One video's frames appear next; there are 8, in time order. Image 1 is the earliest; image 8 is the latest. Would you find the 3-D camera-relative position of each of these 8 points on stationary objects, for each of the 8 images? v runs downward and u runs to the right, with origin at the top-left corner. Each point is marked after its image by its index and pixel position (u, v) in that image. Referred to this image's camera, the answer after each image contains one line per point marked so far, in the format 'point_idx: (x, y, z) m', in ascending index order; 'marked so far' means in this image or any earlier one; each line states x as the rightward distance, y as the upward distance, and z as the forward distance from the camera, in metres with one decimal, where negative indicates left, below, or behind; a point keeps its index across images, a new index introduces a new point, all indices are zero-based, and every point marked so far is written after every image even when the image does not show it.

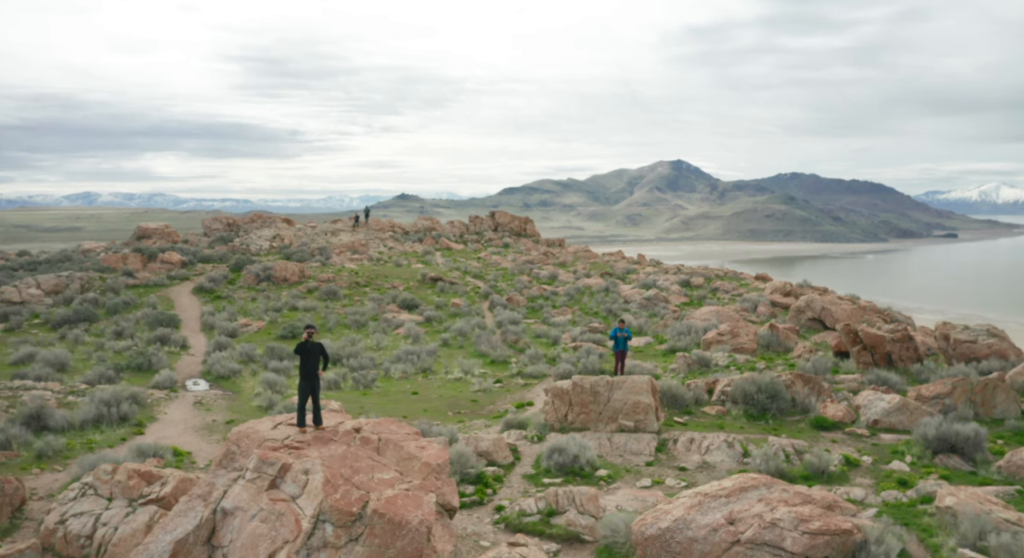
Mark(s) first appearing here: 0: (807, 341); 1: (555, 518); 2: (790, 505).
0: (+7.4, -1.6, +15.5) m
1: (+0.5, -2.8, +7.2) m
2: (+2.9, -2.4, +6.5) m
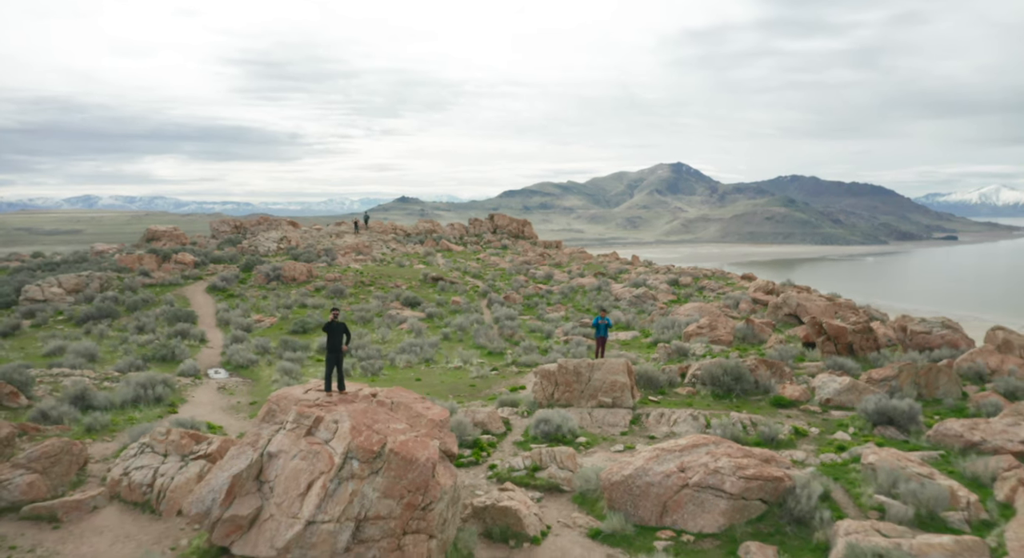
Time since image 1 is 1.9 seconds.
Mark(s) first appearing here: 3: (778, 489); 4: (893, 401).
0: (+7.3, -1.5, +16.8) m
1: (+0.4, -2.7, +8.6) m
2: (+2.8, -2.3, +7.9) m
3: (+3.2, -2.6, +7.6) m
4: (+6.7, -2.1, +10.9) m
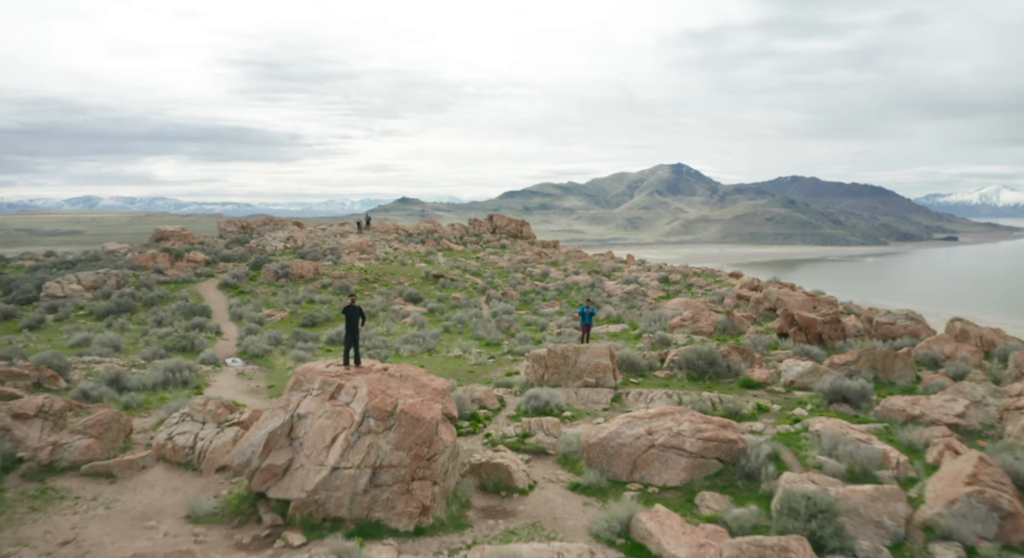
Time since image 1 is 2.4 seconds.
0: (+7.2, -1.4, +18.1) m
1: (+0.3, -2.5, +9.8) m
2: (+2.6, -2.1, +9.1) m
3: (+3.1, -2.4, +8.9) m
4: (+6.6, -2.0, +12.2) m
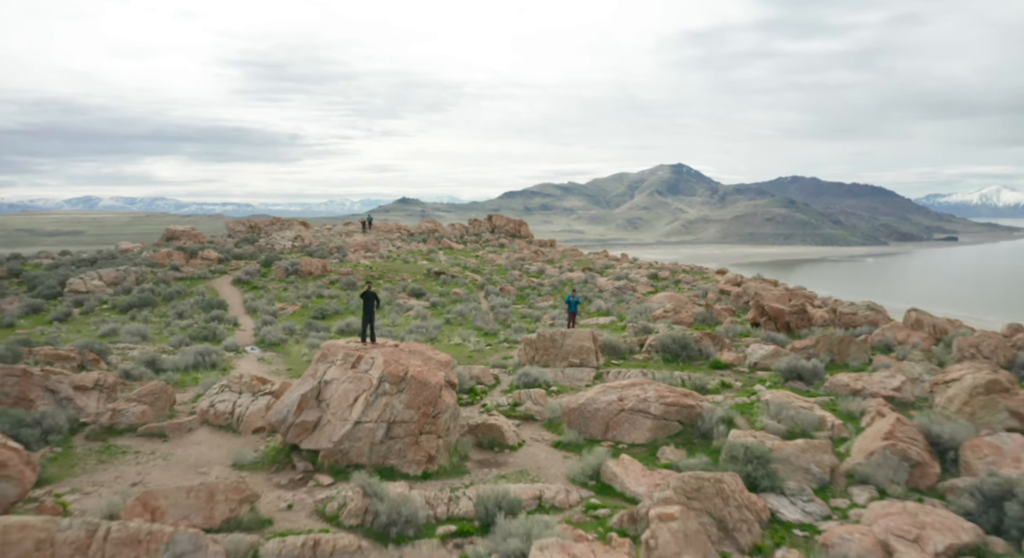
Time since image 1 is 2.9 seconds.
0: (+7.0, -1.2, +19.7) m
1: (+0.1, -2.4, +11.4) m
2: (+2.5, -2.0, +10.7) m
3: (+3.0, -2.3, +10.5) m
4: (+6.5, -1.8, +13.8) m
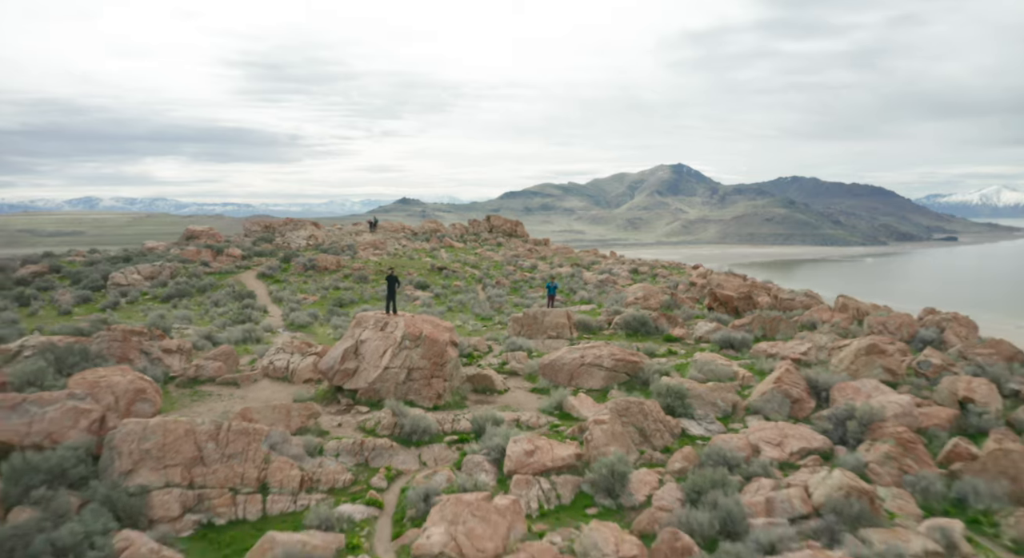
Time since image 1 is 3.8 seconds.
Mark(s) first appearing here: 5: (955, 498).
0: (+6.8, -0.9, +23.0) m
1: (-0.1, -2.1, +14.8) m
2: (+2.2, -1.7, +14.1) m
3: (+2.7, -2.0, +13.8) m
4: (+6.2, -1.5, +17.1) m
5: (+7.4, -3.6, +10.4) m
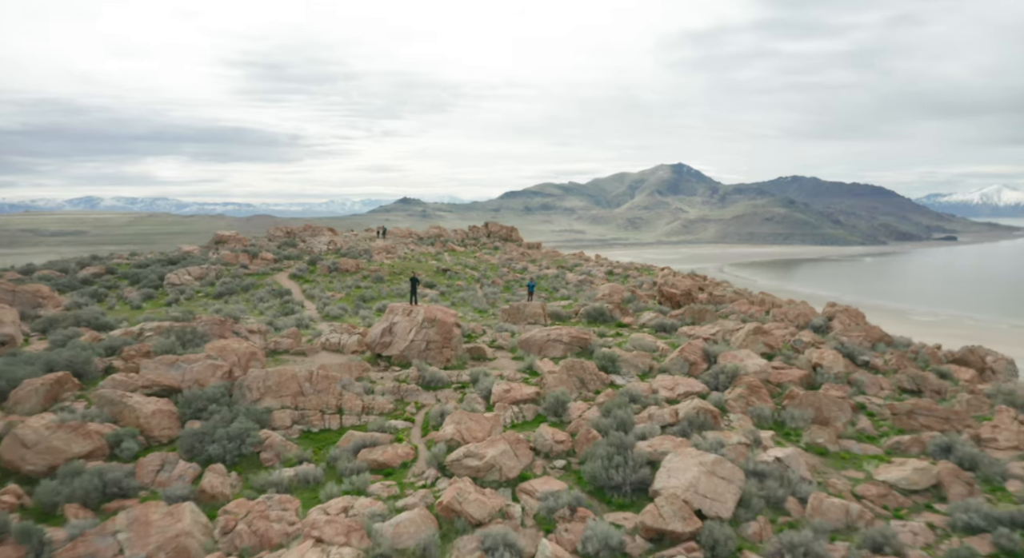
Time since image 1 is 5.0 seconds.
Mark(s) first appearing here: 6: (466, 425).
0: (+6.3, -0.9, +28.9) m
1: (-0.6, -2.1, +20.6) m
2: (+1.8, -1.7, +19.9) m
3: (+2.3, -2.0, +19.6) m
4: (+5.8, -1.6, +22.9) m
5: (+7.0, -3.7, +16.2) m
6: (-1.0, -3.3, +14.1) m
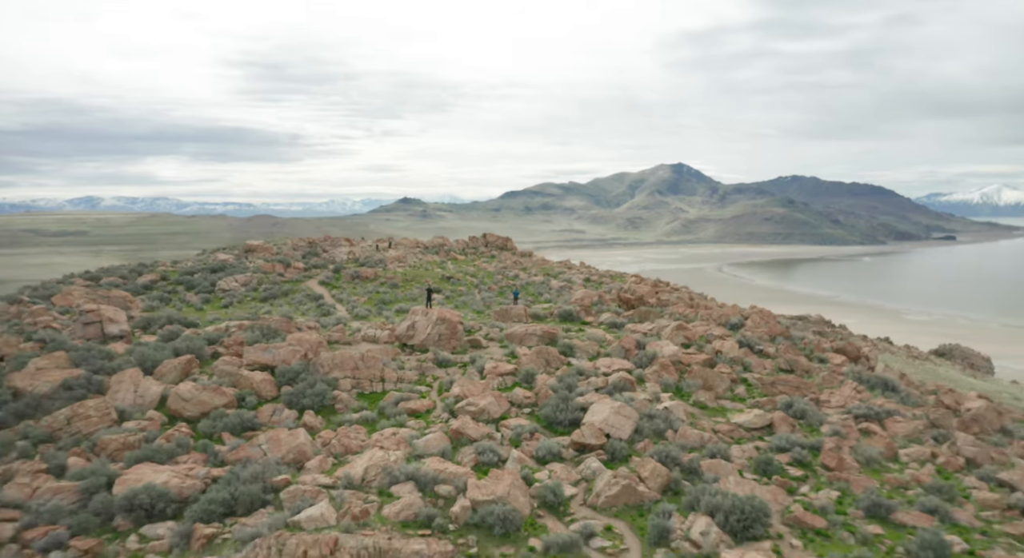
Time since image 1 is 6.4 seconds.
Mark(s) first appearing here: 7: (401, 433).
0: (+5.8, -1.4, +36.5) m
1: (-1.1, -2.6, +28.3) m
2: (+1.3, -2.2, +27.6) m
3: (+1.8, -2.5, +27.3) m
4: (+5.2, -2.0, +30.6) m
5: (+6.4, -4.2, +23.9) m
6: (-1.6, -3.8, +21.8) m
7: (-3.5, -4.8, +19.5) m
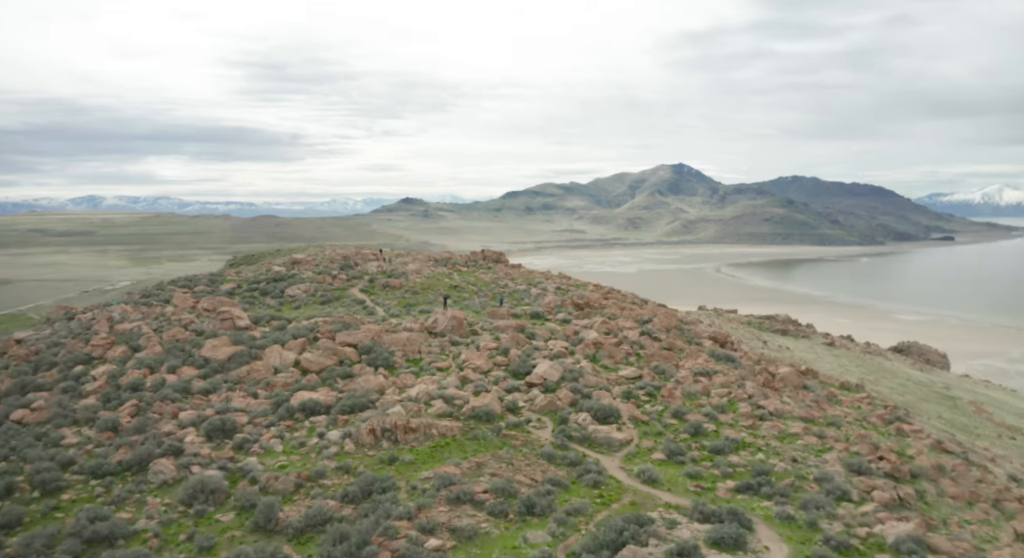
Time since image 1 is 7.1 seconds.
0: (+4.8, -2.3, +53.2) m
1: (-2.2, -3.5, +44.9) m
2: (+0.2, -3.1, +44.2) m
3: (+0.7, -3.4, +44.0) m
4: (+4.2, -3.0, +47.3) m
5: (+5.4, -5.1, +40.5) m
6: (-2.7, -4.7, +38.5) m
7: (-4.6, -5.7, +36.2) m
